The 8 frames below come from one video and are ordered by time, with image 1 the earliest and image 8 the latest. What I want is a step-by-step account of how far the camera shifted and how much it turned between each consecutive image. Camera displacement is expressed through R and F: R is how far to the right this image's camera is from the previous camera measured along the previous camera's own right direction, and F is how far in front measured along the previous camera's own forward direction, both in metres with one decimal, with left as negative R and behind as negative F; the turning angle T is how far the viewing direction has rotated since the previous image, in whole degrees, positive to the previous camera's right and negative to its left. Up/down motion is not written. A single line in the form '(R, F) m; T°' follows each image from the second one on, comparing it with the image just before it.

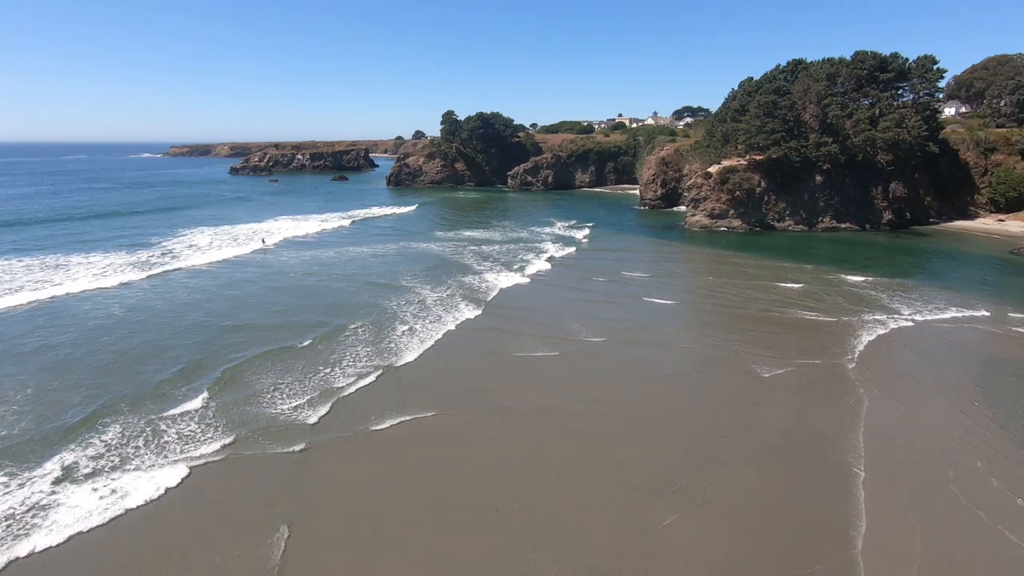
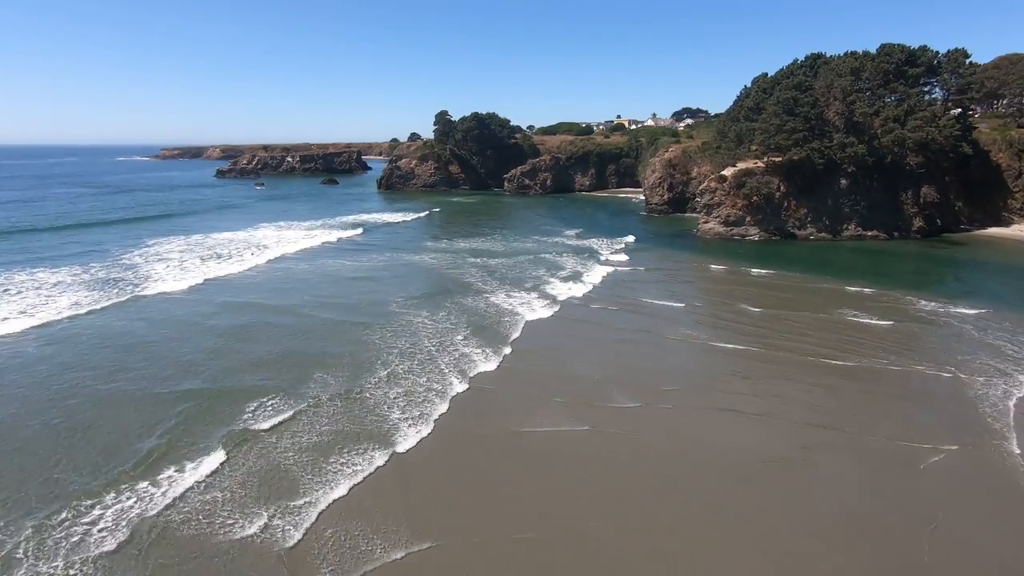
(-0.4, +3.8) m; +1°
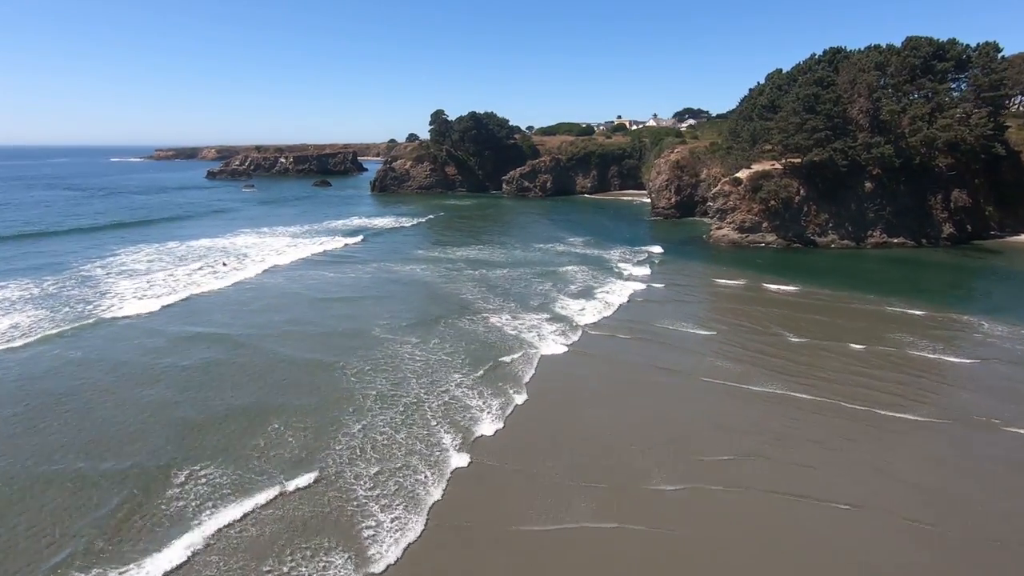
(-0.1, +3.1) m; 0°
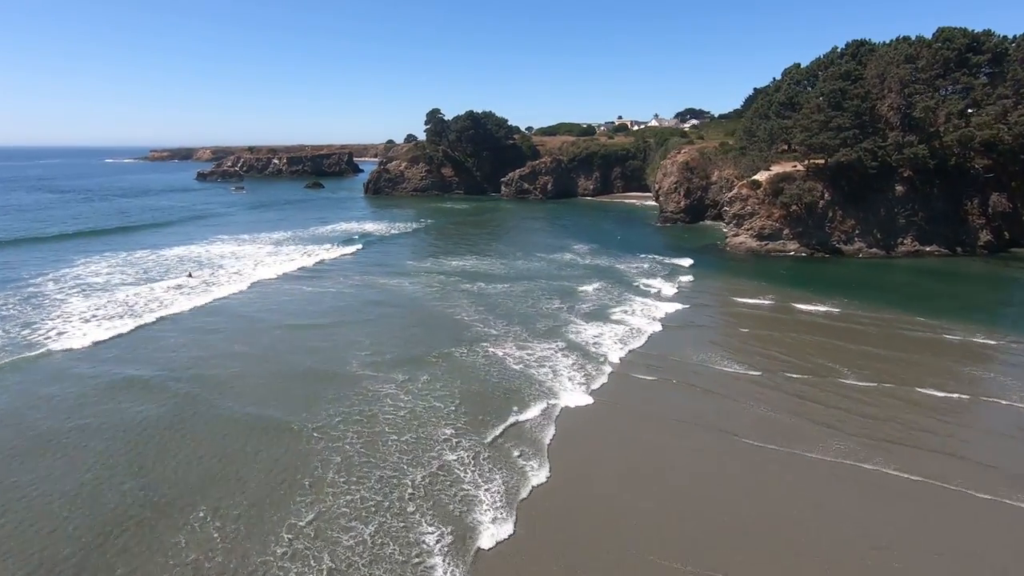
(-0.1, +3.2) m; 0°
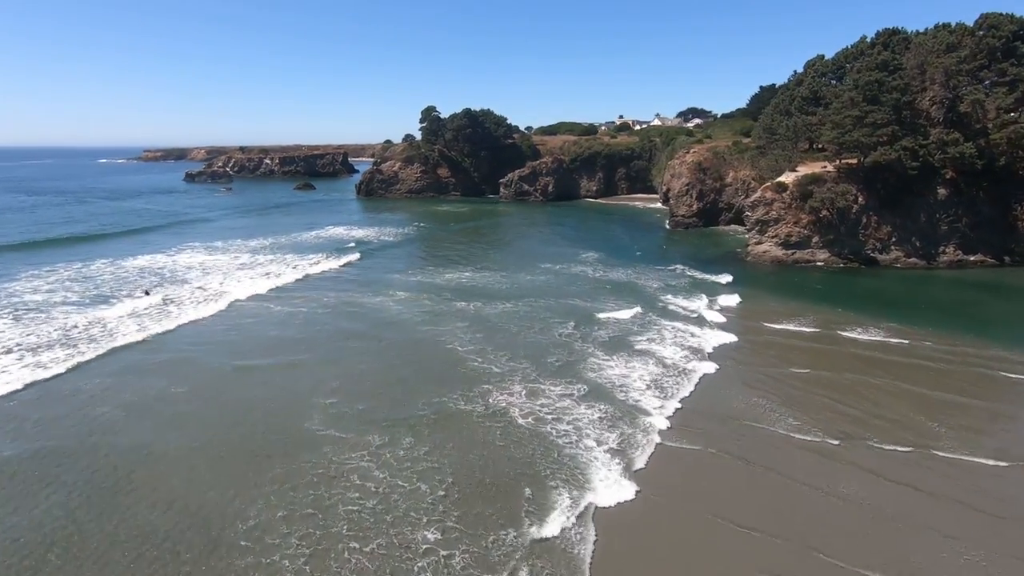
(-0.2, +3.7) m; 0°
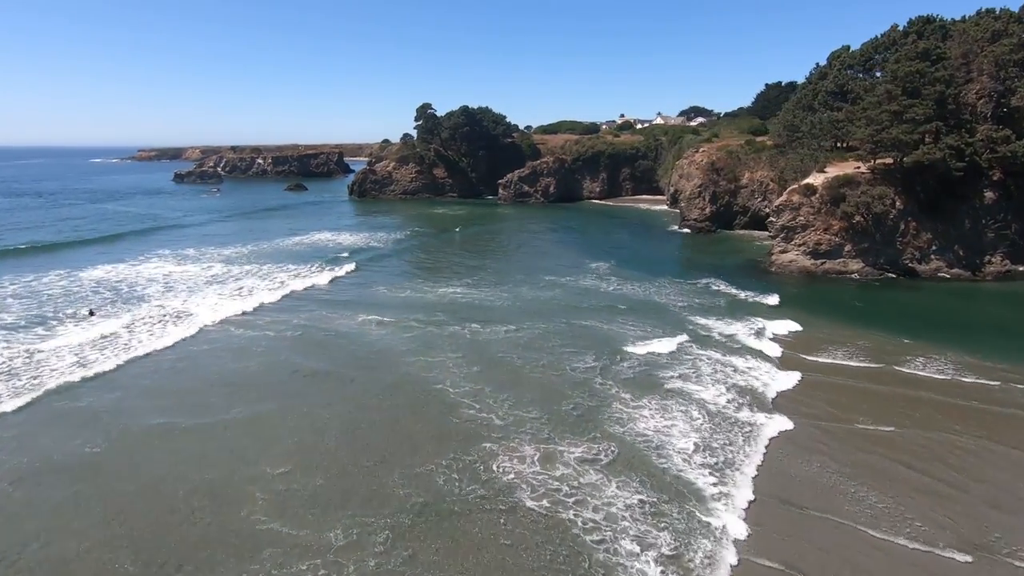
(-0.1, +3.3) m; 0°
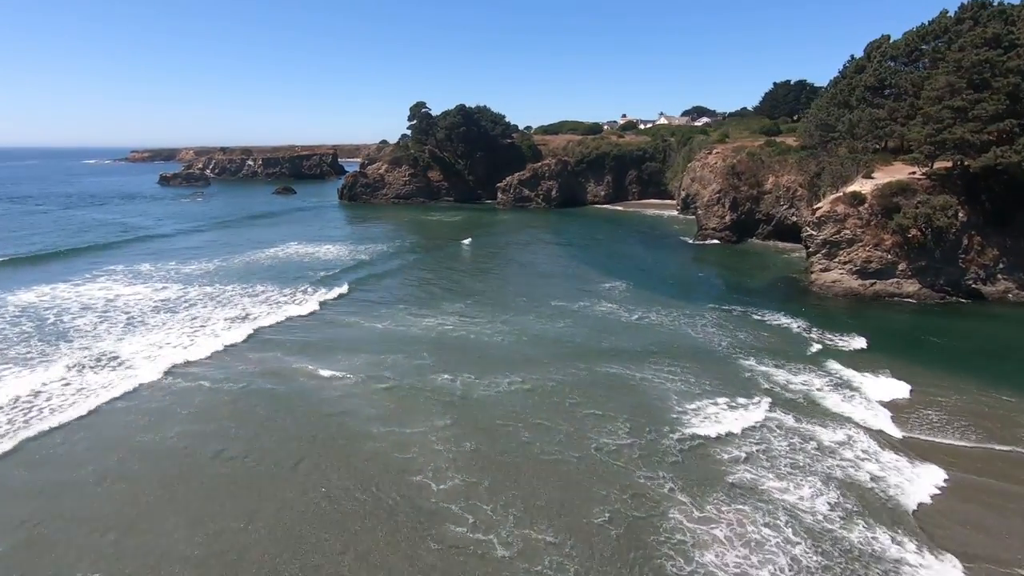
(-0.1, +4.3) m; 0°
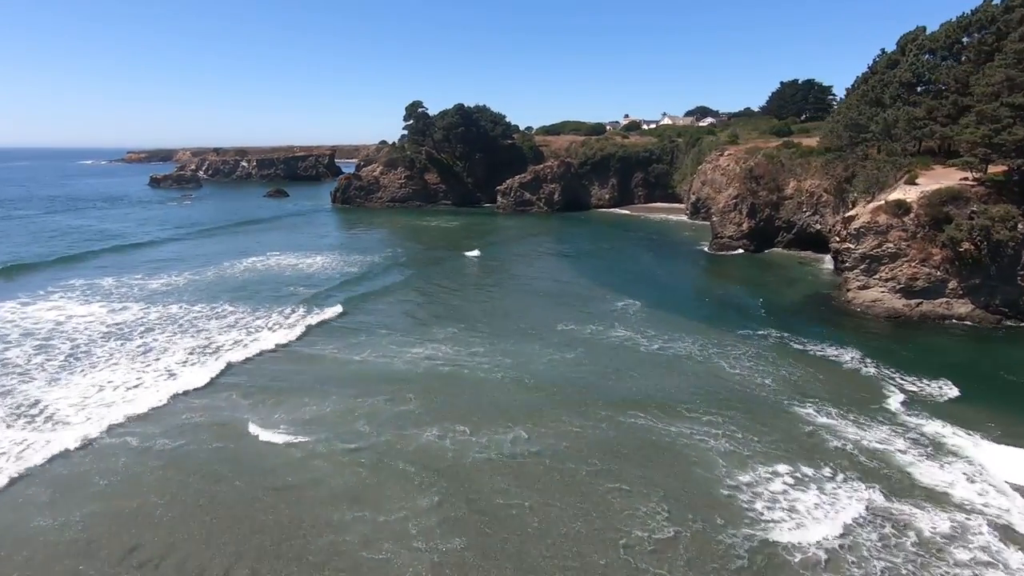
(-0.1, +3.0) m; 0°
